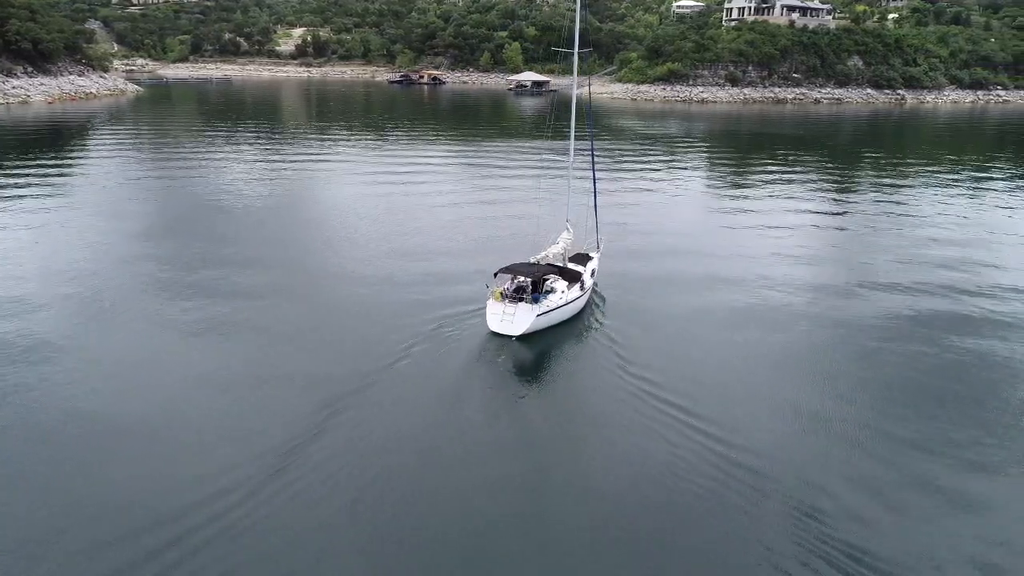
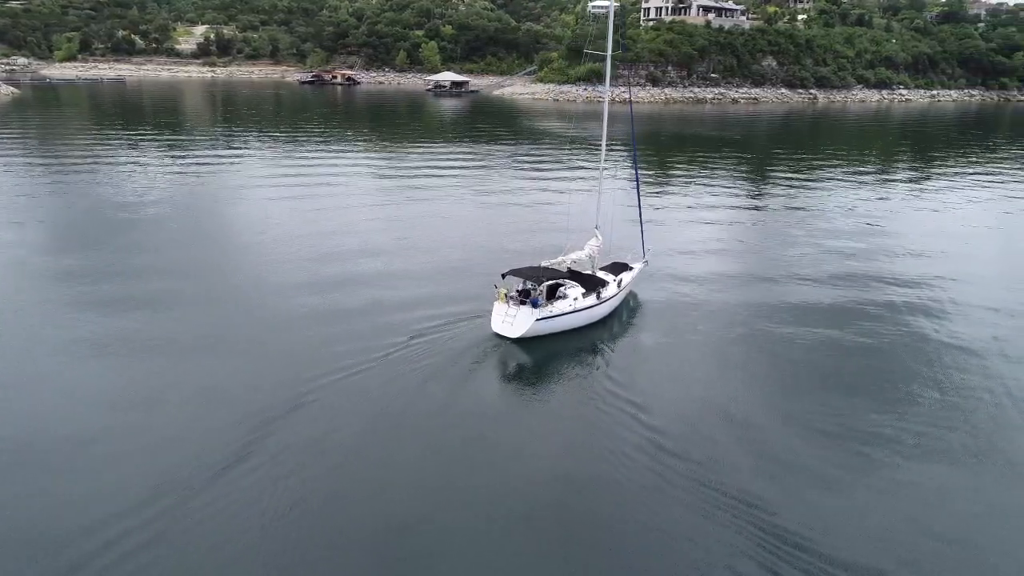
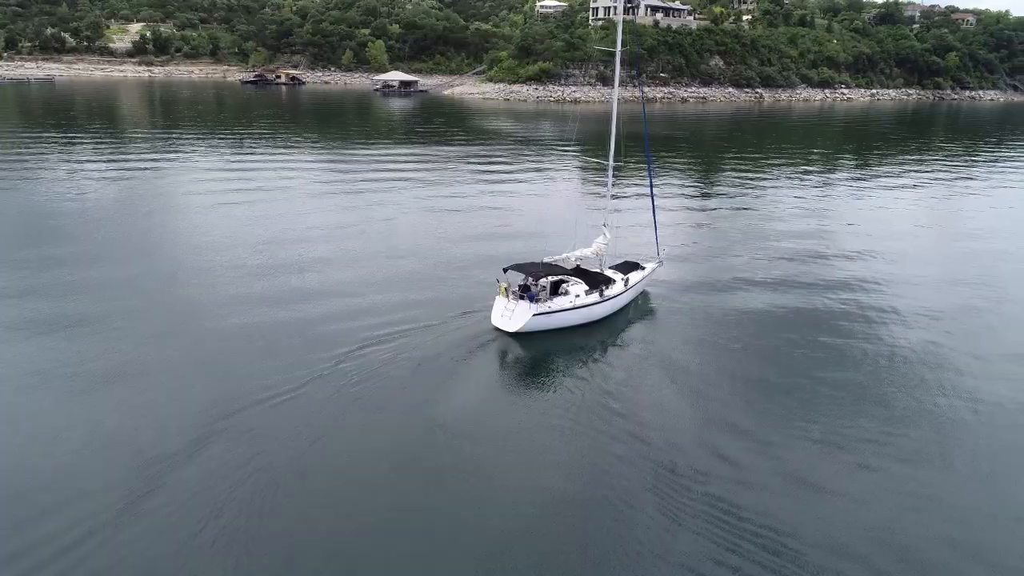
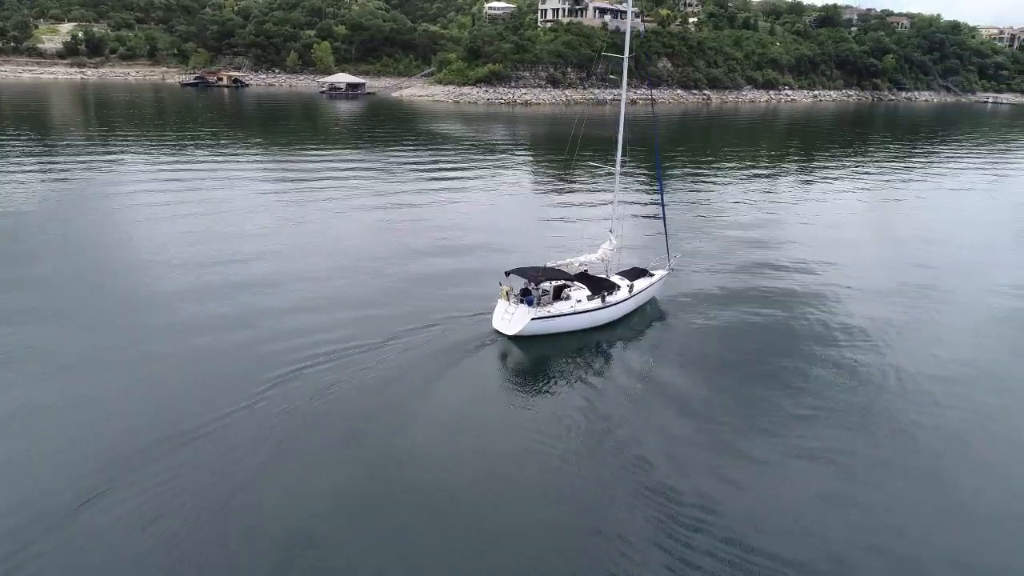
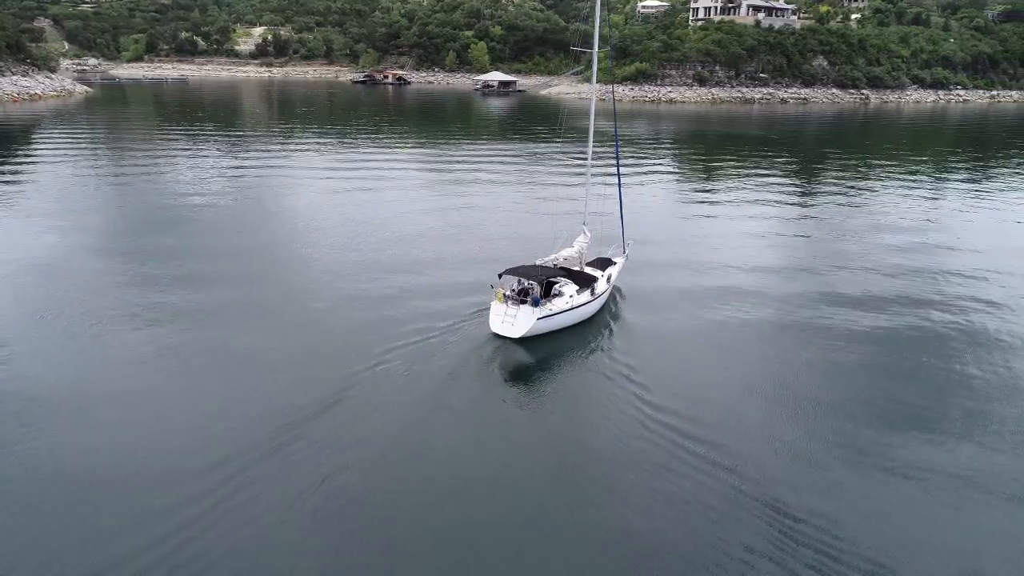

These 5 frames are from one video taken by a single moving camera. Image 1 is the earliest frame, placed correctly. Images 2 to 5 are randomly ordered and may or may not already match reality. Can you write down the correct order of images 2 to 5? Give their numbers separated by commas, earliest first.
5, 2, 3, 4
